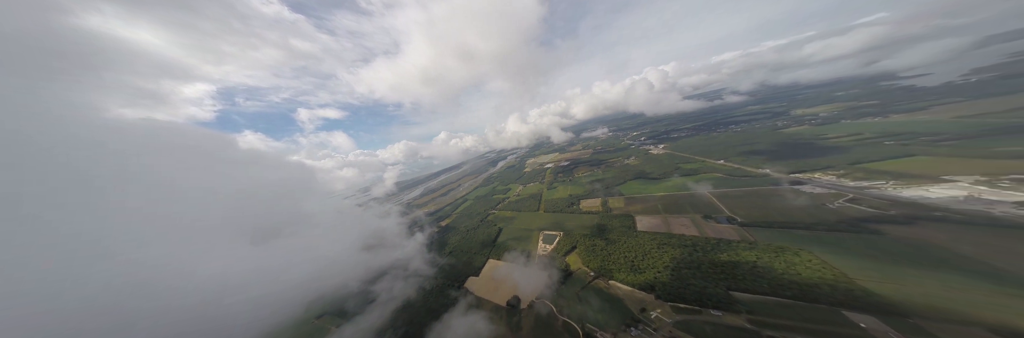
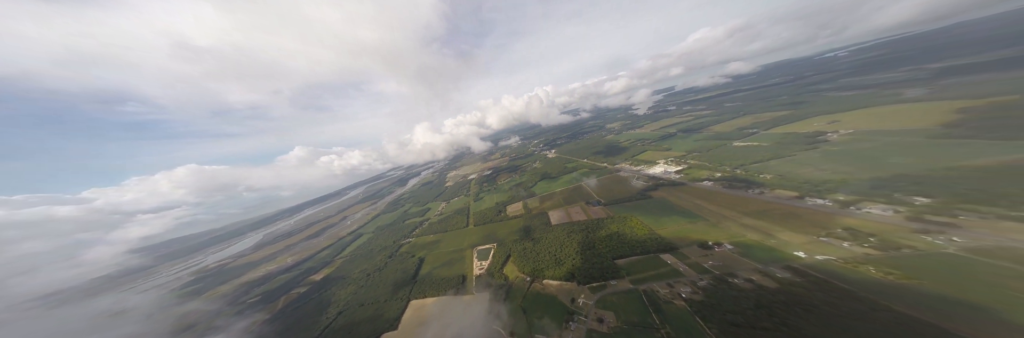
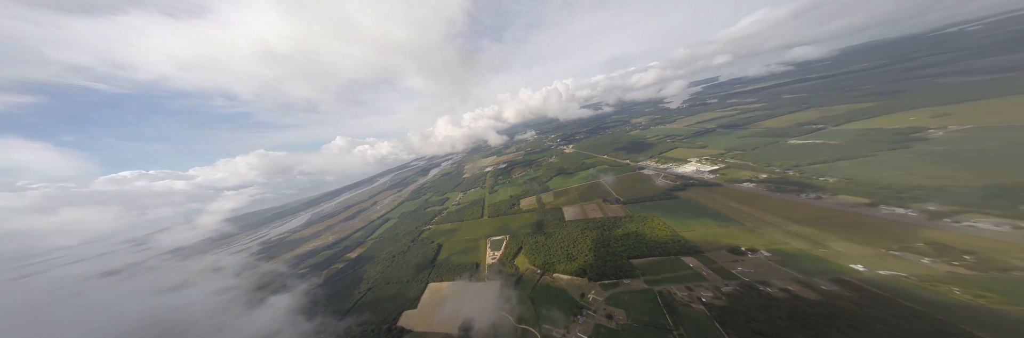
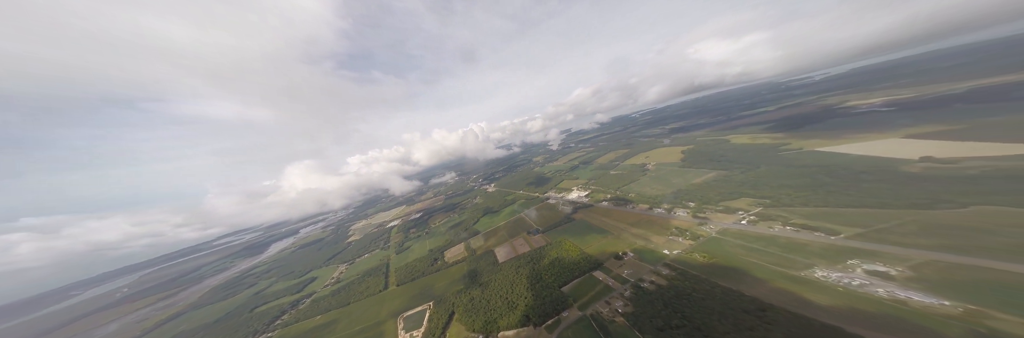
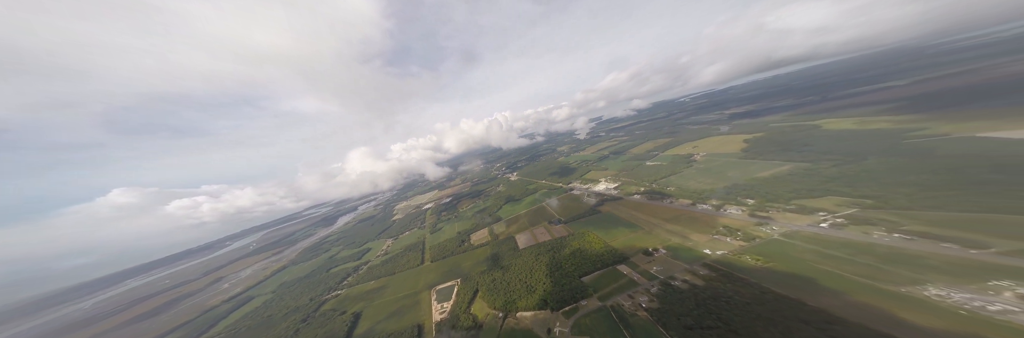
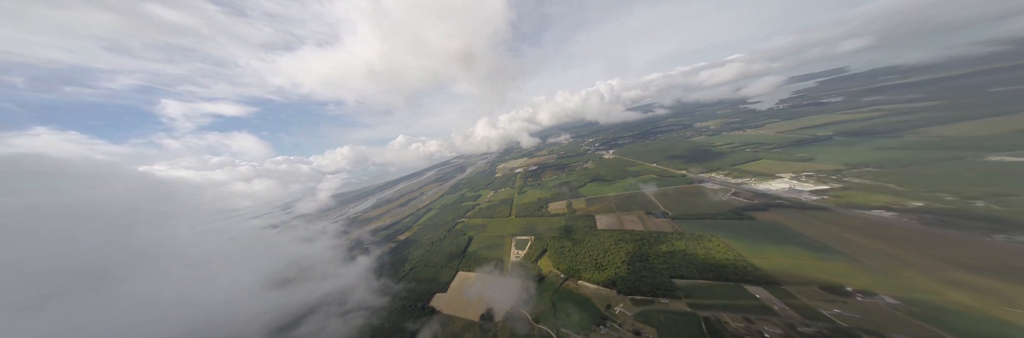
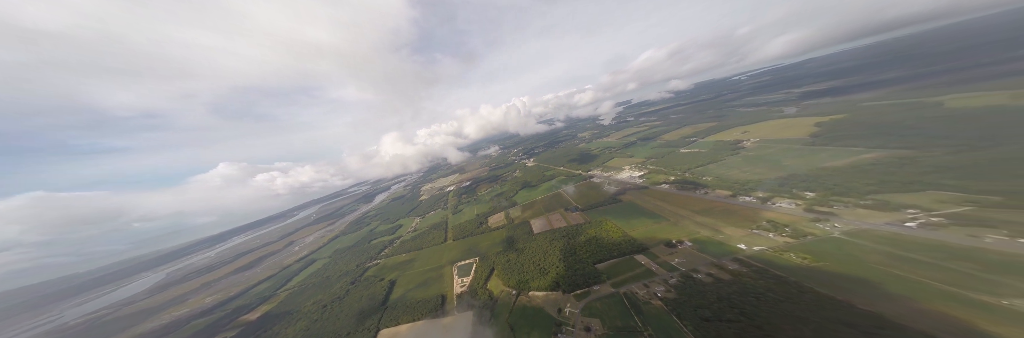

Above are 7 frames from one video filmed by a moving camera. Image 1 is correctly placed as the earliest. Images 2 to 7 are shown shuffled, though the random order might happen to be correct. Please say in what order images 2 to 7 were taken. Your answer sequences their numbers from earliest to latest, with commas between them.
6, 3, 2, 7, 5, 4
